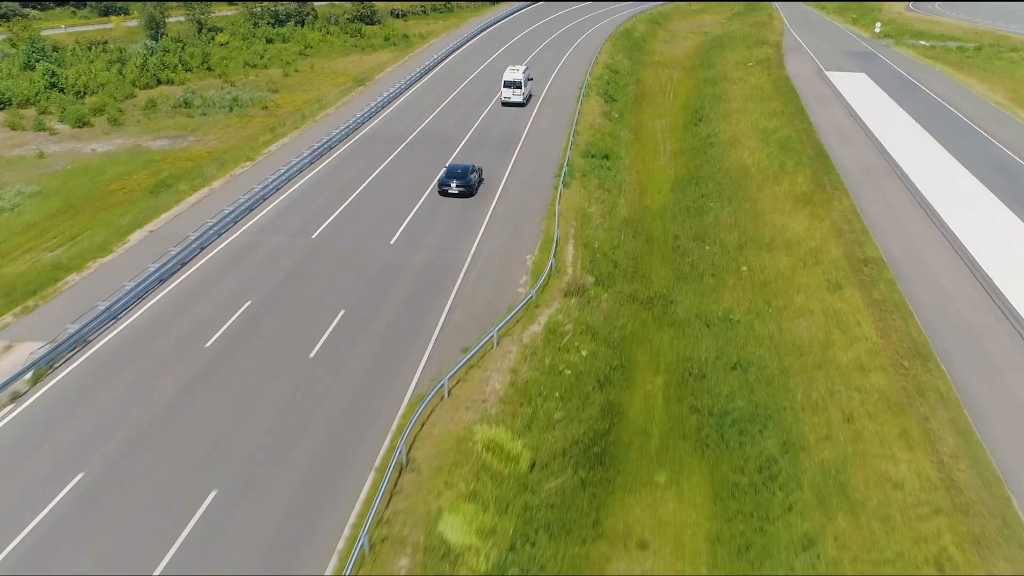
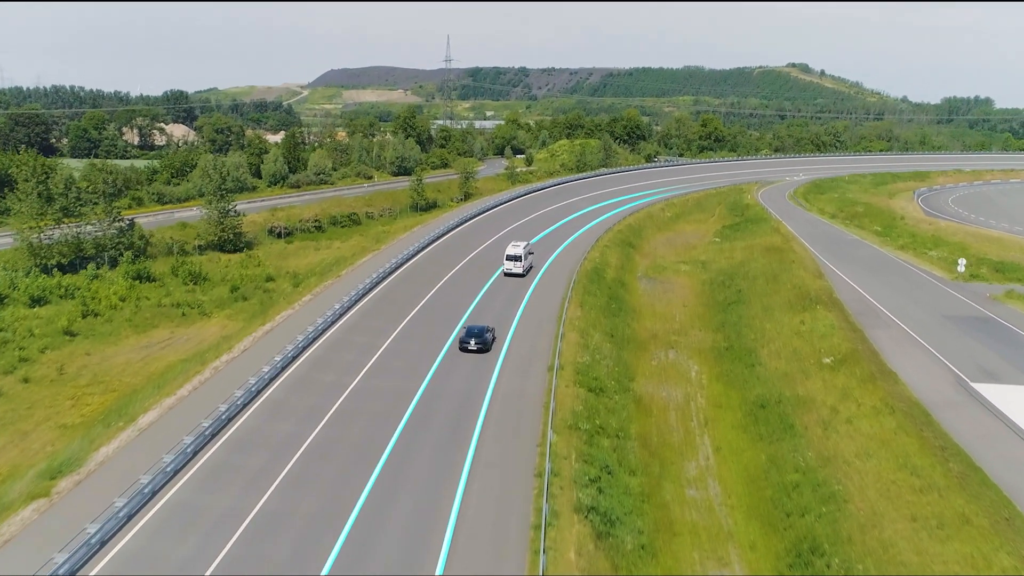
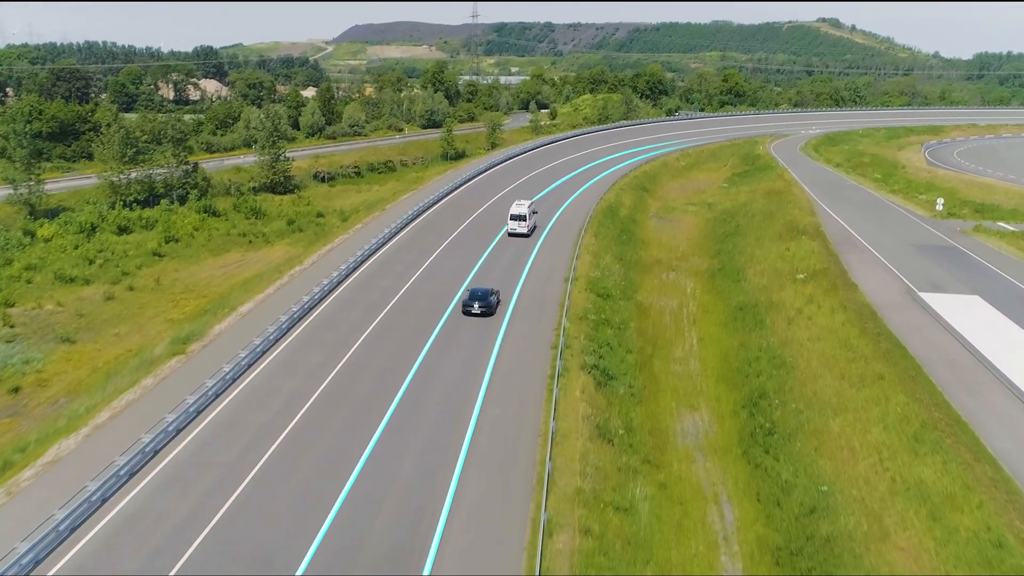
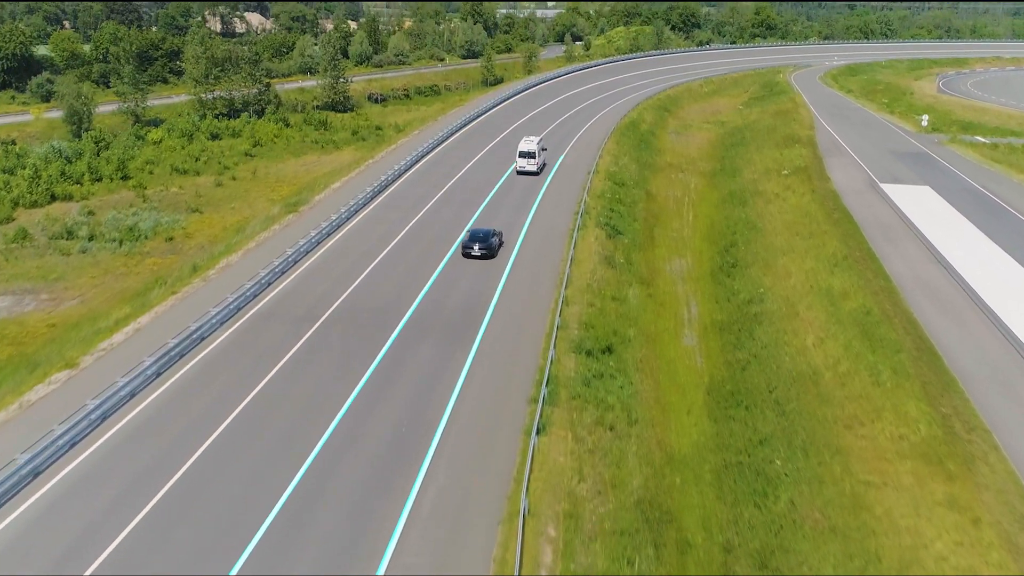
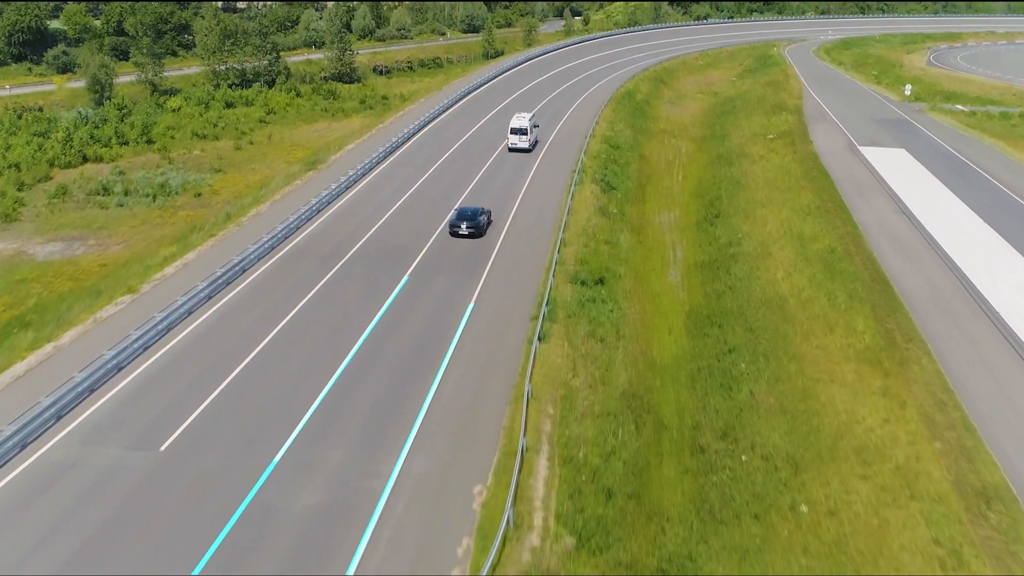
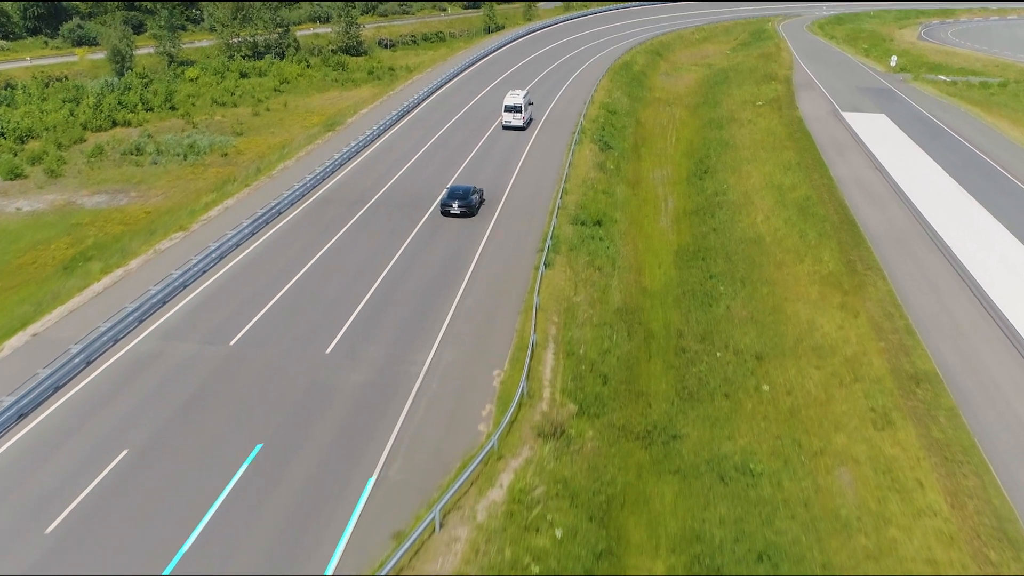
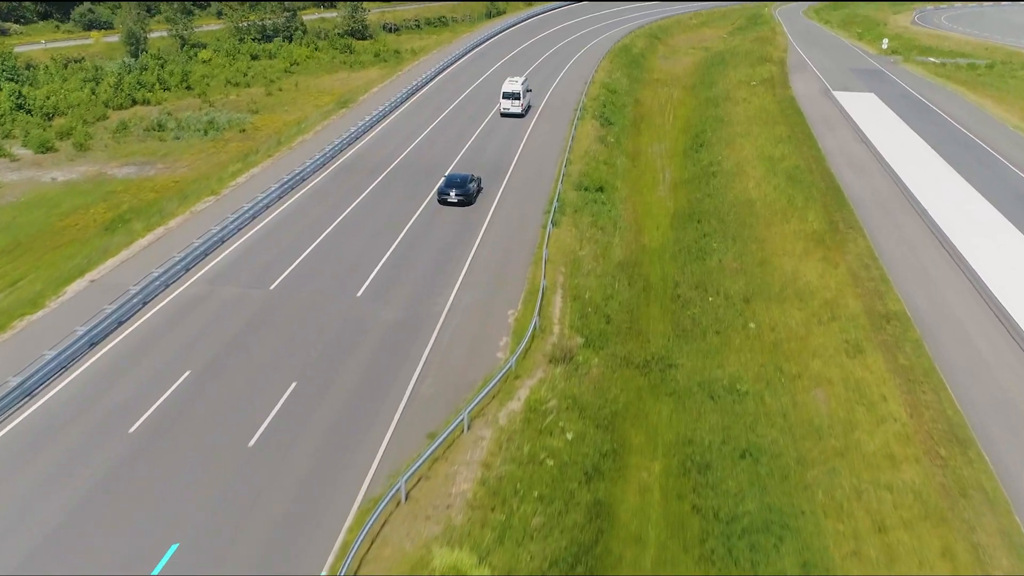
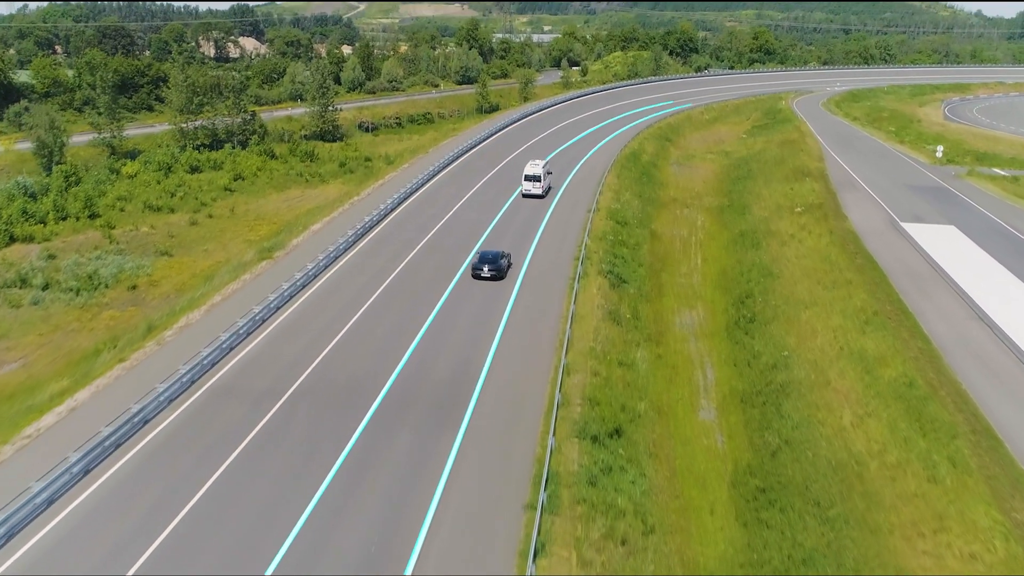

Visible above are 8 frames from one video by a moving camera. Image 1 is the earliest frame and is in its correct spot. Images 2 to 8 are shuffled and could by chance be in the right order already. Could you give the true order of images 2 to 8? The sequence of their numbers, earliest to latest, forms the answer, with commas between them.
7, 6, 5, 4, 8, 3, 2
